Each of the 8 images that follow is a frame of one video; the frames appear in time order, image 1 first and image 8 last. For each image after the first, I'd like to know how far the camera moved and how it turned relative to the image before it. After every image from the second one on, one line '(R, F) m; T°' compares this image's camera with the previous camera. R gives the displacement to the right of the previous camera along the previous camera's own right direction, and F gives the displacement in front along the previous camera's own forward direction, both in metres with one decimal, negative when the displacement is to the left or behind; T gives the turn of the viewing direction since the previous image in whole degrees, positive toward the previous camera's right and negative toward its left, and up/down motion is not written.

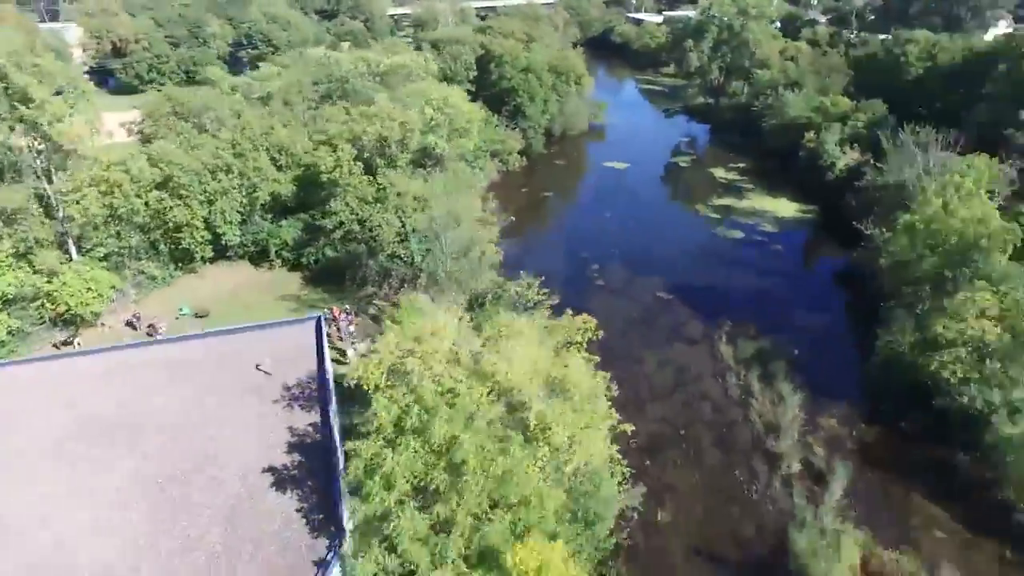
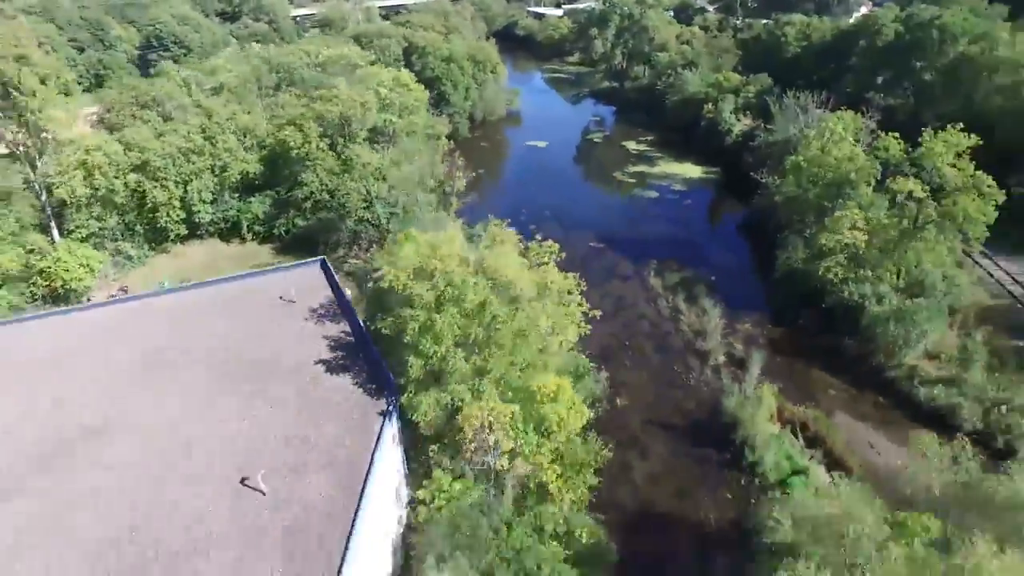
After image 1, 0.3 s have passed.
(-1.8, -3.4) m; +7°
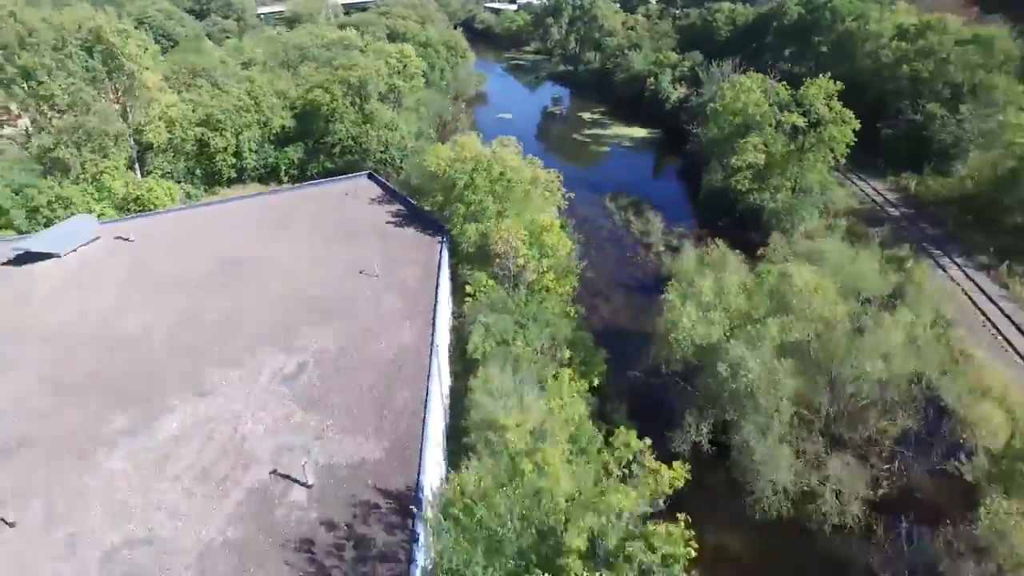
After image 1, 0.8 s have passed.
(-1.7, -7.7) m; +3°
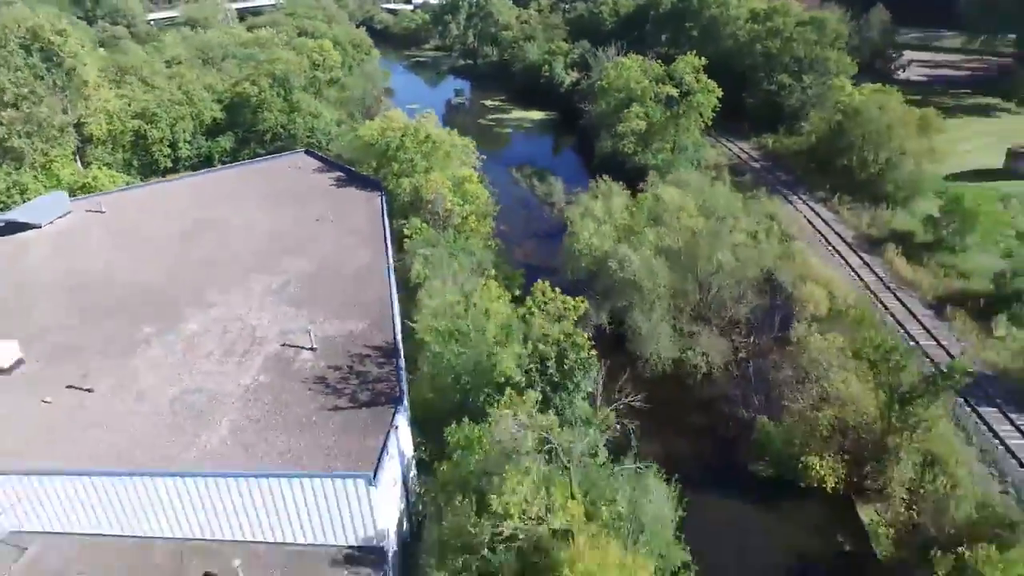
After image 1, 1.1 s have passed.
(-0.8, -4.4) m; +7°
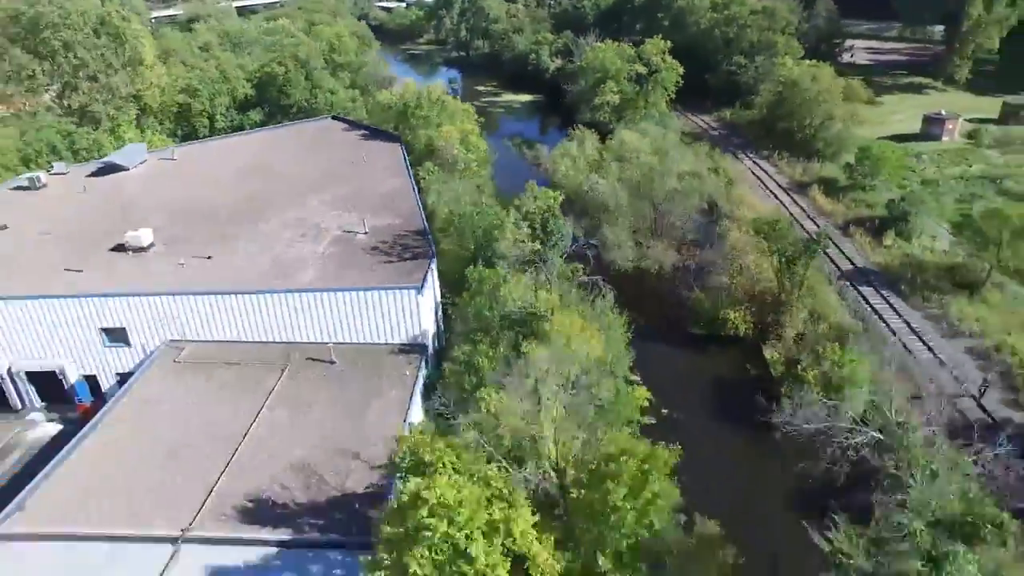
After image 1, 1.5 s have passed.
(-0.3, -6.1) m; +1°
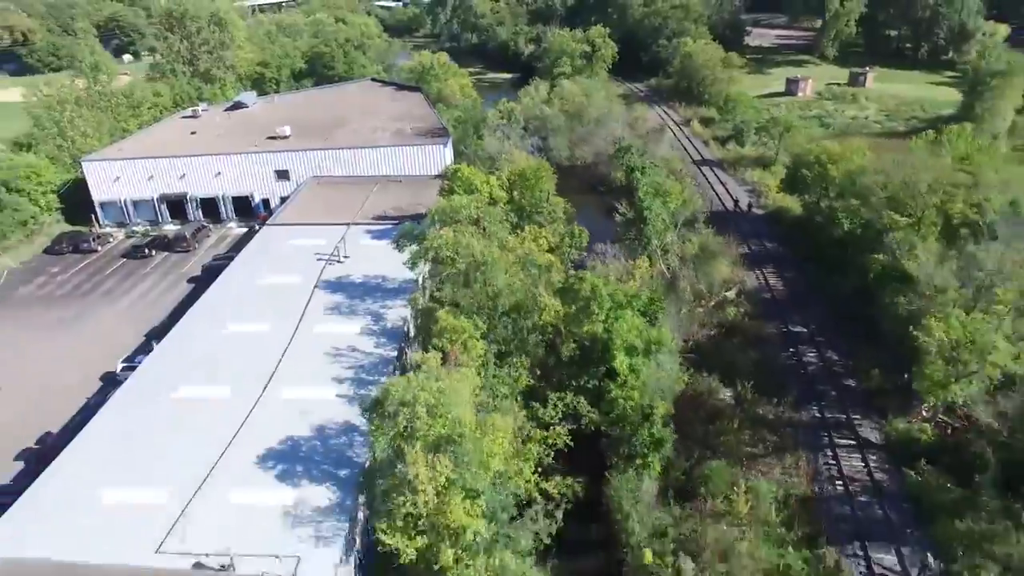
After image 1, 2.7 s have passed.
(+0.4, -16.9) m; +1°
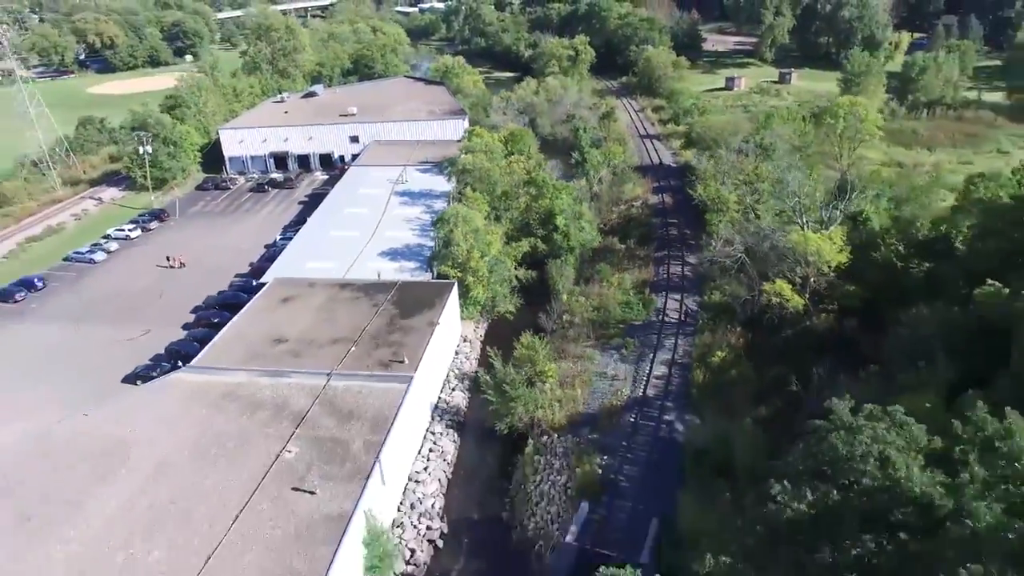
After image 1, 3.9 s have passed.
(+0.8, -17.0) m; -1°
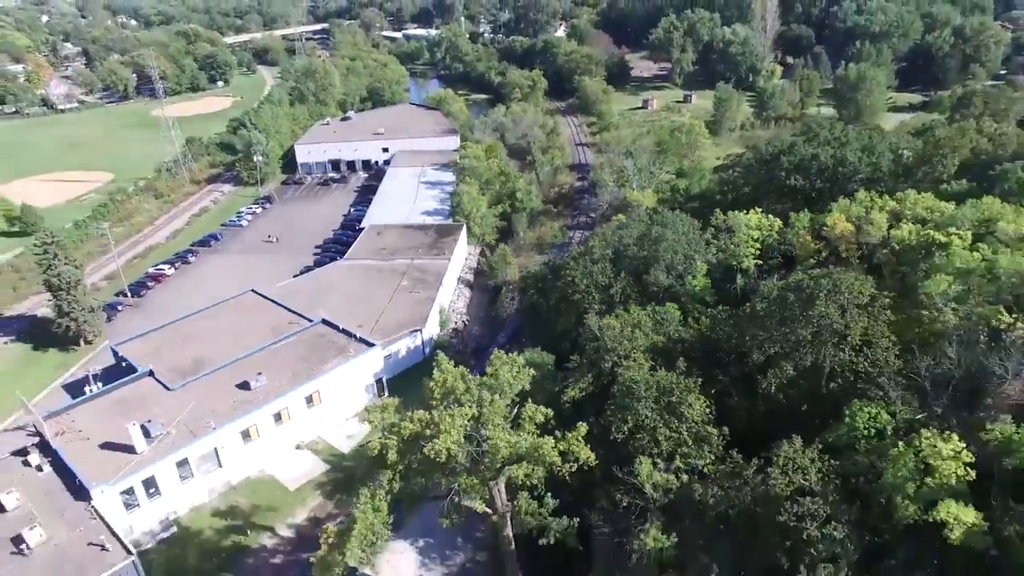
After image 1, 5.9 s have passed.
(-0.7, -27.4) m; +2°
